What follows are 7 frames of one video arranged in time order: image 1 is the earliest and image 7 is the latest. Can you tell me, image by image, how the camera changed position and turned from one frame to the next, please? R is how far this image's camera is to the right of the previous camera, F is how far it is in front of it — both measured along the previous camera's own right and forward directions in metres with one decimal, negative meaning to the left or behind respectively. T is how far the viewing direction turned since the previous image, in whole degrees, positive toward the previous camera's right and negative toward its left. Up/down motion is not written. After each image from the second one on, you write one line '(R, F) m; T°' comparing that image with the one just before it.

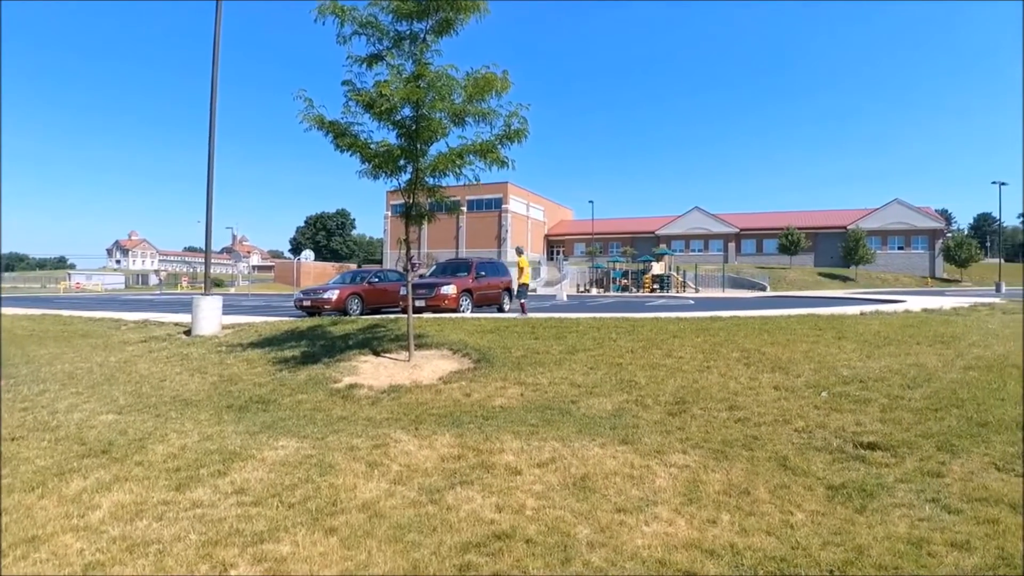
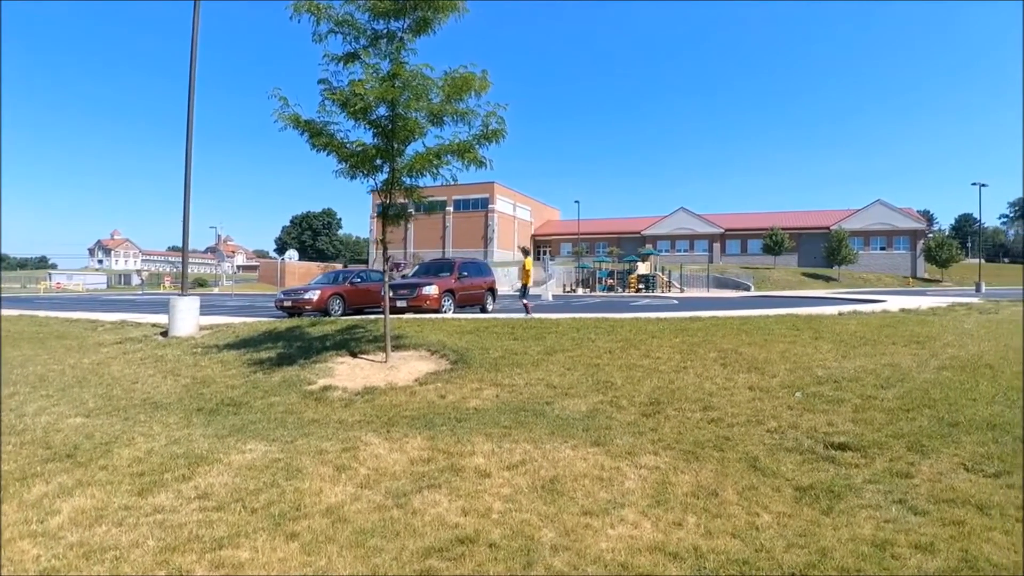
(+0.2, 0.0) m; +1°
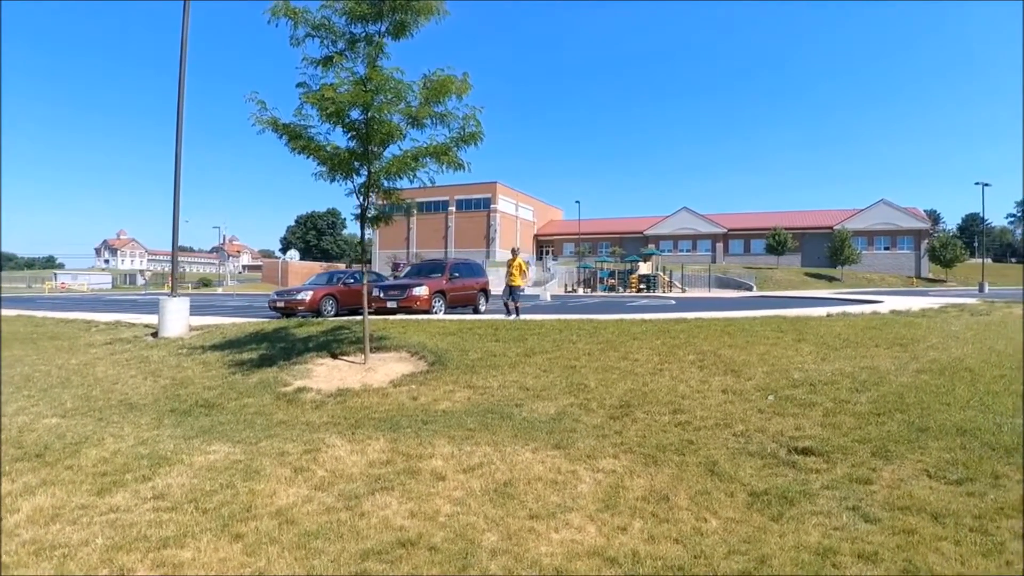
(+0.5, 0.0) m; -1°
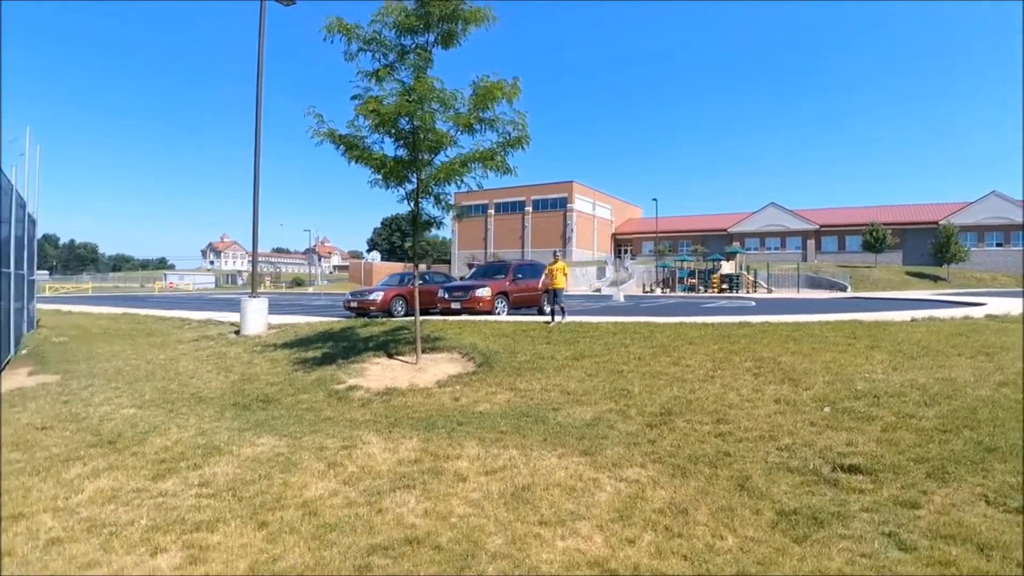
(+0.6, 0.0) m; -8°
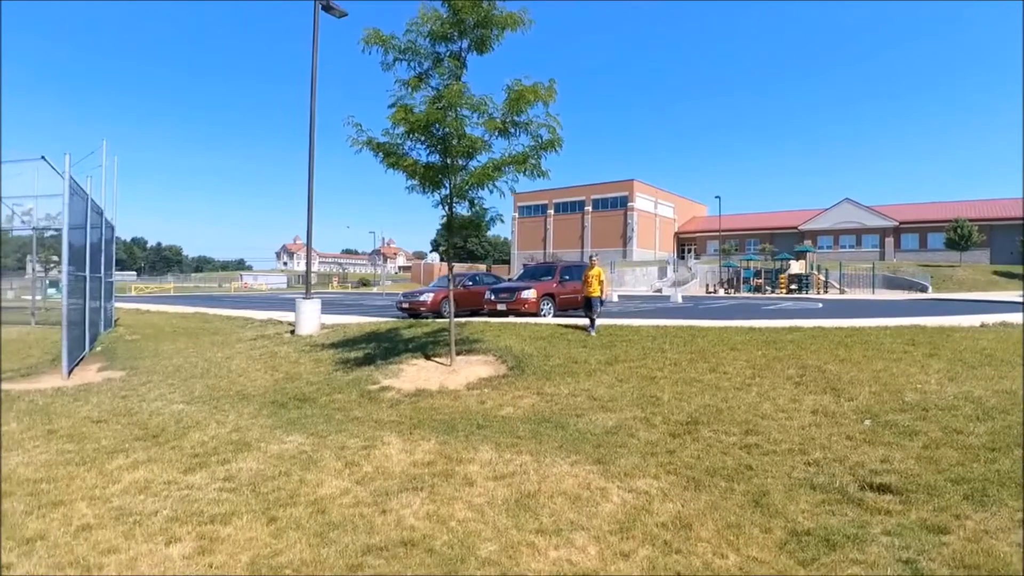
(+0.6, 0.0) m; -7°
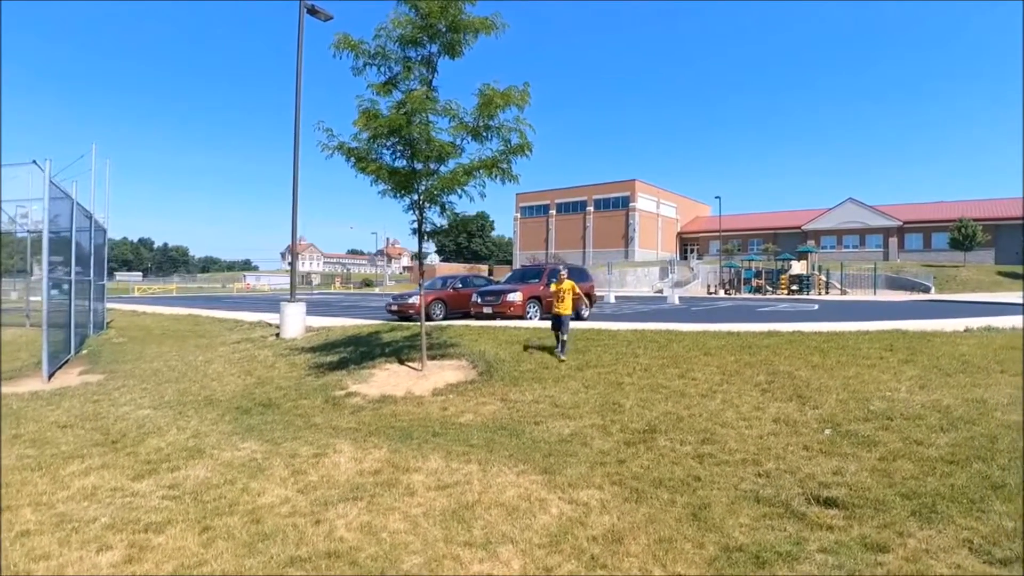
(+0.7, +0.1) m; -2°
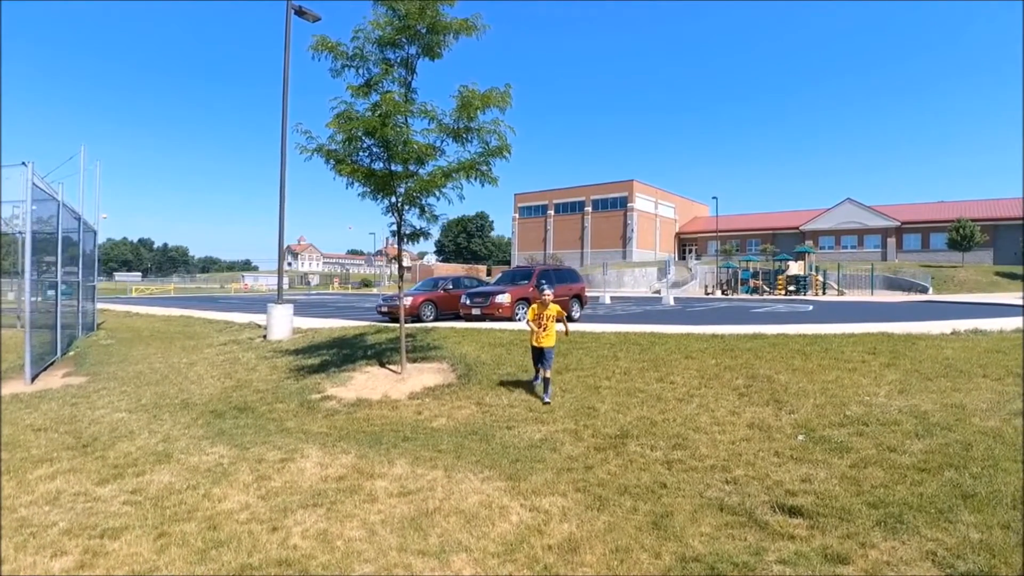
(+0.4, +0.1) m; -1°
